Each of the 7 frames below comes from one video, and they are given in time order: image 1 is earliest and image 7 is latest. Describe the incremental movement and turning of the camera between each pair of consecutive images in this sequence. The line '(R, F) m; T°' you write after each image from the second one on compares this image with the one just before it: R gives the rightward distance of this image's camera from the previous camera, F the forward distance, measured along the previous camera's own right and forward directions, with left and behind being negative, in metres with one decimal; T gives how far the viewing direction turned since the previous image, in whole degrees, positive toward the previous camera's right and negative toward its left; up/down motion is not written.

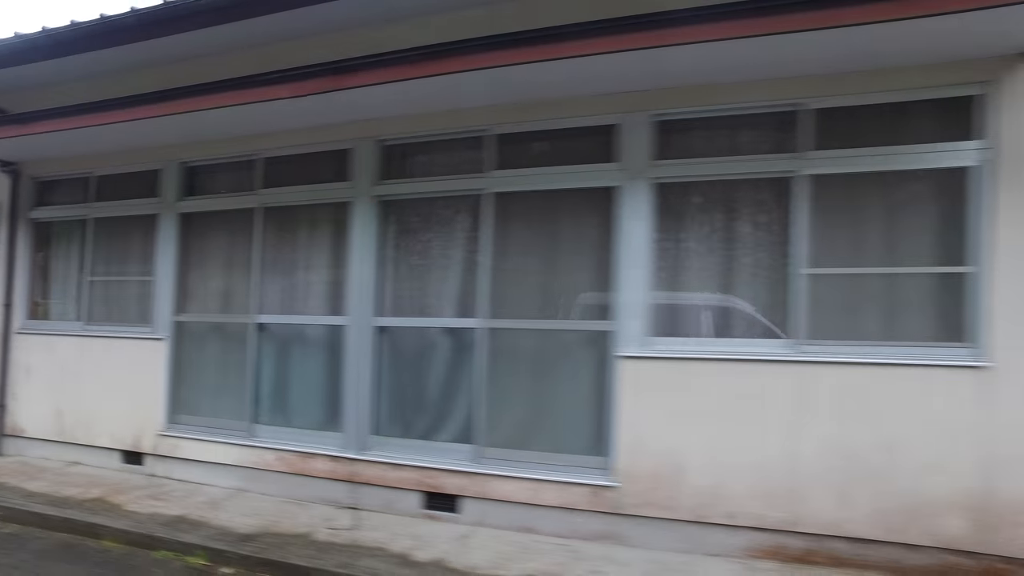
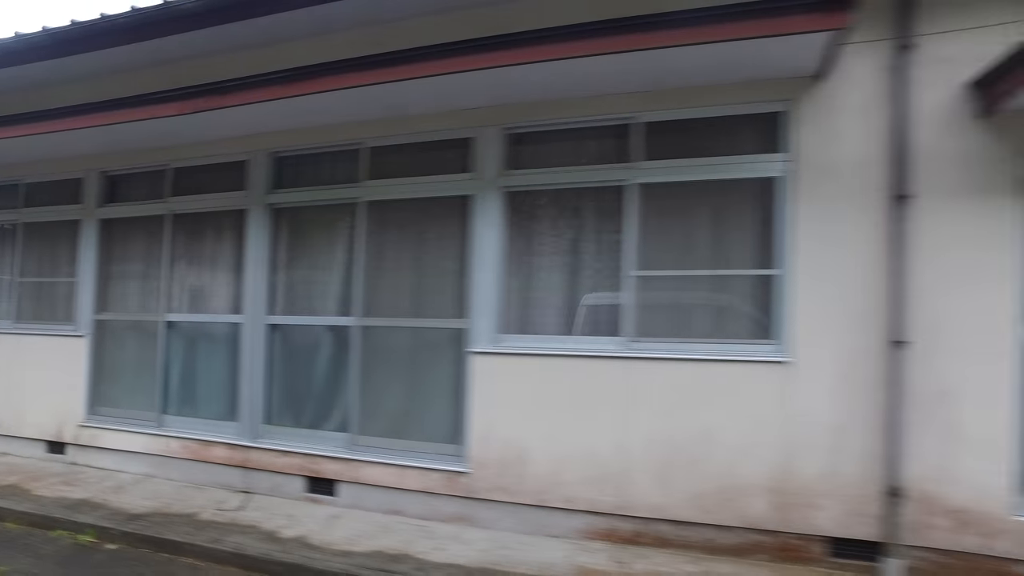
(+1.1, -0.3) m; -1°
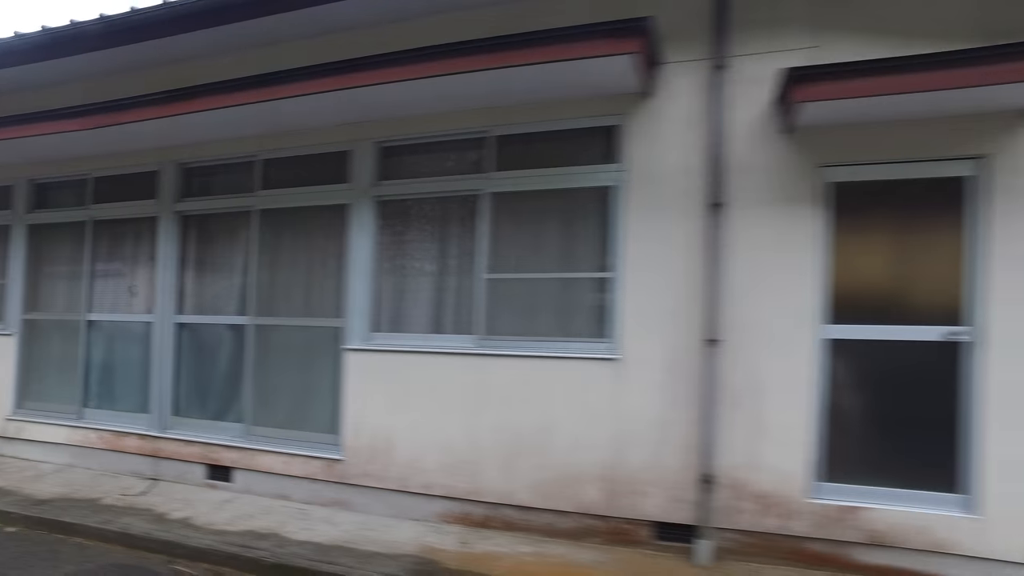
(+1.1, -0.3) m; -1°
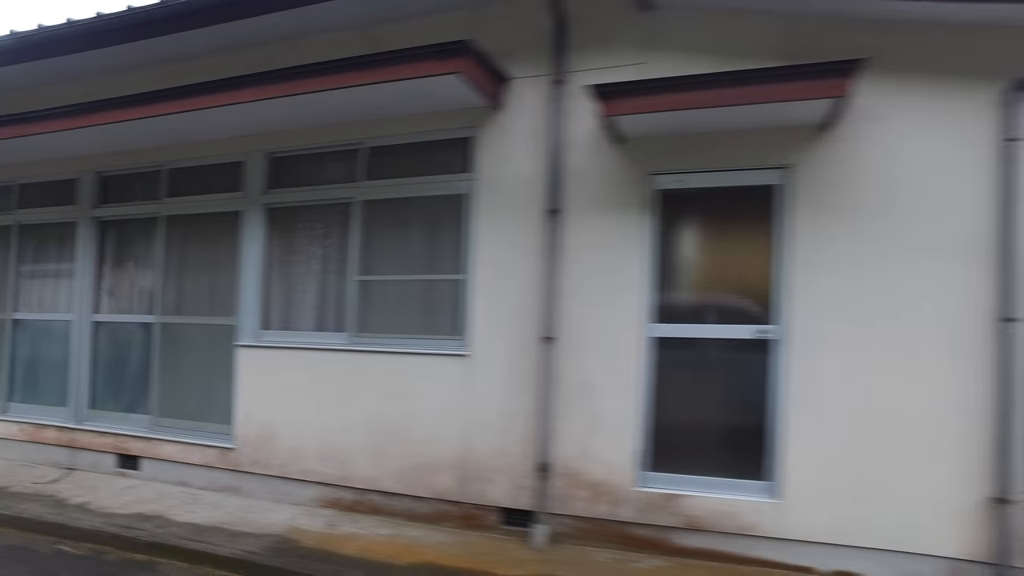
(+1.1, -0.3) m; -1°
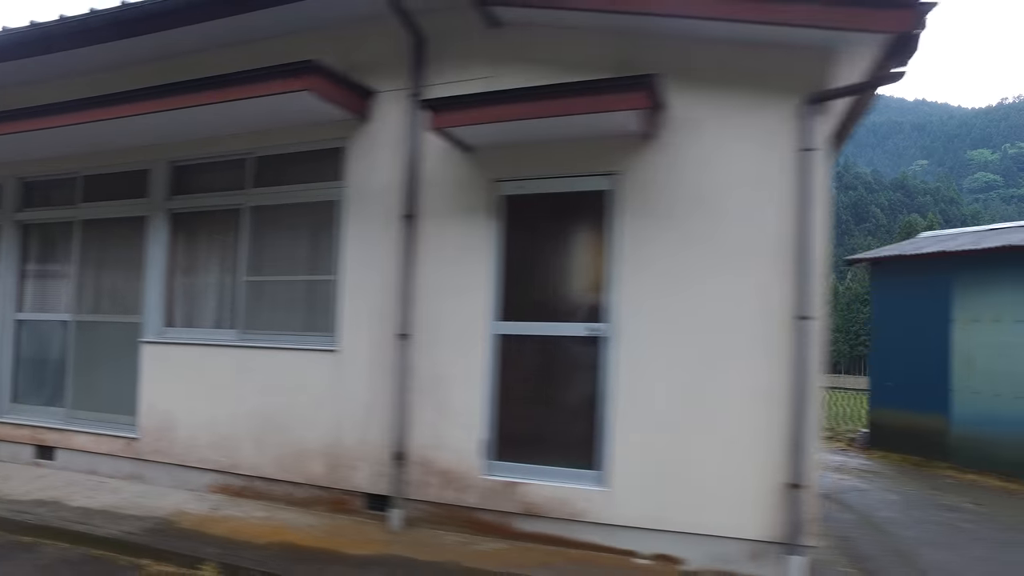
(+1.1, -0.3) m; 0°
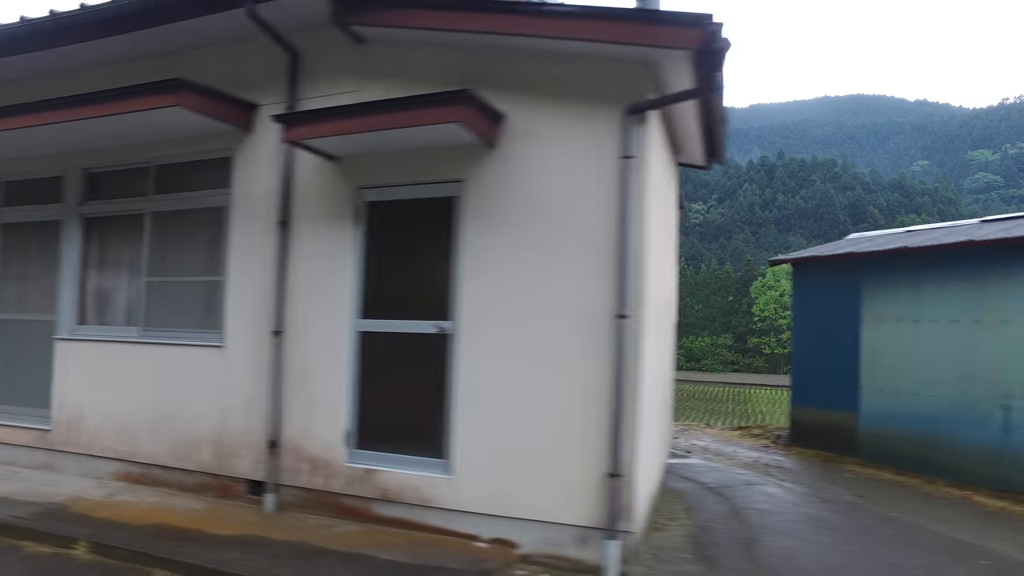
(+1.1, -0.3) m; 0°
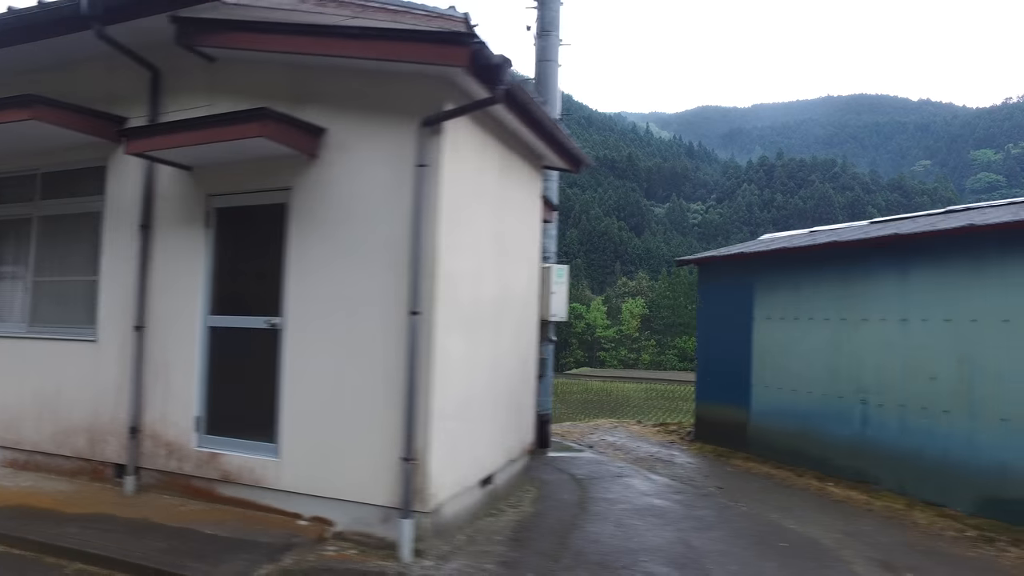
(+1.4, -0.4) m; -1°
